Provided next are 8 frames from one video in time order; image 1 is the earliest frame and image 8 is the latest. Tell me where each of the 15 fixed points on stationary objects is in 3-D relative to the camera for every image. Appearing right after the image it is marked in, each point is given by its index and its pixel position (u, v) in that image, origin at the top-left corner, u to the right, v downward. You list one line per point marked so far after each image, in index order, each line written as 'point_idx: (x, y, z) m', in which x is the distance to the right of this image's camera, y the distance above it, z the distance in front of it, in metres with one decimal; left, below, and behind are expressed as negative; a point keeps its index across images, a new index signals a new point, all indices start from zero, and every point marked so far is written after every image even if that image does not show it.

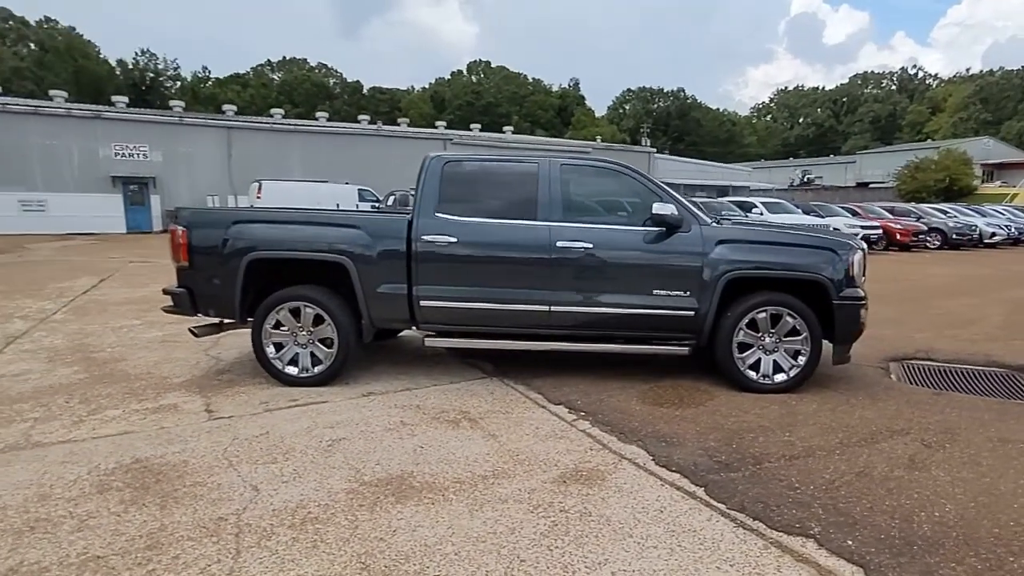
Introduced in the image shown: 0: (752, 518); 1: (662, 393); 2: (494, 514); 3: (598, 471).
0: (+1.1, -1.1, +2.9) m
1: (+1.2, -0.8, +4.8) m
2: (-0.1, -1.1, +3.1) m
3: (+0.5, -1.1, +3.5) m
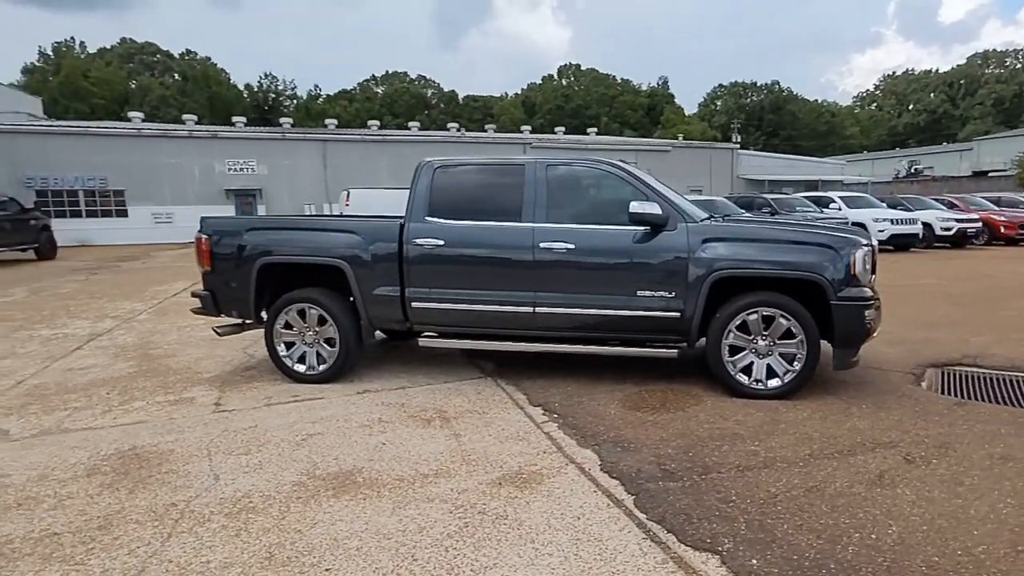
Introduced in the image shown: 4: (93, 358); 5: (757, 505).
0: (+0.7, -1.1, +2.7) m
1: (+1.0, -0.8, +4.6) m
2: (-0.5, -1.1, +3.1) m
3: (+0.1, -1.1, +3.4) m
4: (-5.2, -0.9, +7.5) m
5: (+1.2, -1.0, +2.9) m
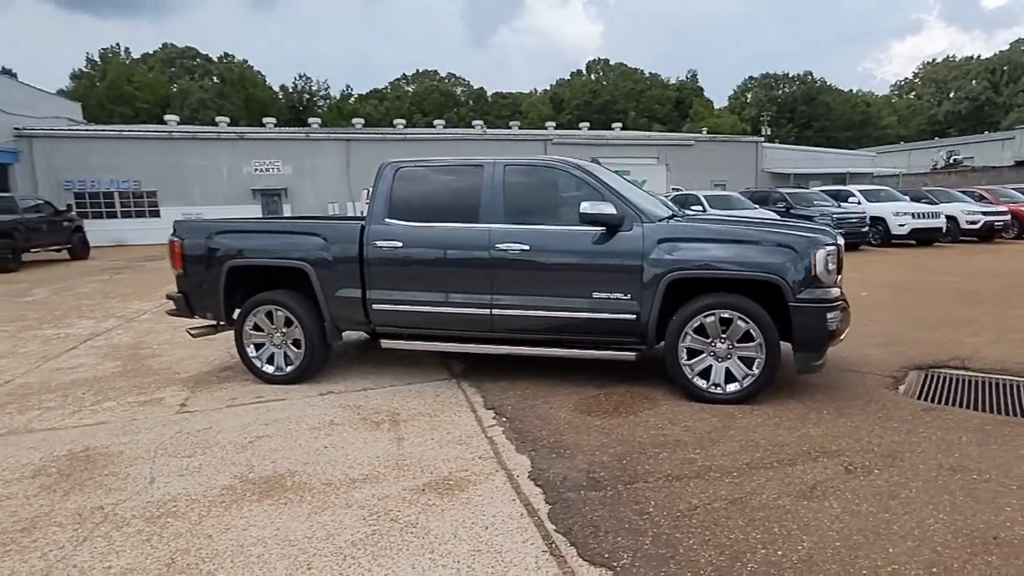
0: (+0.2, -1.1, +2.6) m
1: (+0.6, -0.8, +4.5) m
2: (-0.9, -1.2, +3.0) m
3: (-0.3, -1.1, +3.4) m
4: (-5.4, -0.9, +7.7) m
5: (+0.7, -1.1, +2.7) m
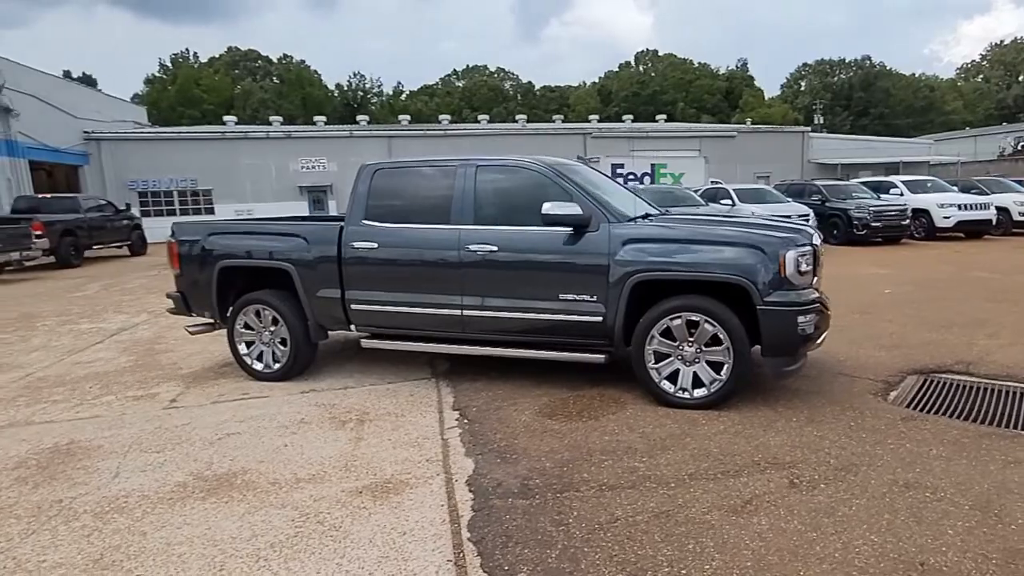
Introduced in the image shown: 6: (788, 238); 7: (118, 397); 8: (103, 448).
0: (-0.2, -1.1, +2.6) m
1: (+0.4, -0.8, +4.4) m
2: (-1.3, -1.2, +3.1) m
3: (-0.6, -1.1, +3.4) m
4: (-5.4, -0.9, +8.0) m
5: (+0.3, -1.1, +2.6) m
6: (+1.8, +0.3, +4.0) m
7: (-3.7, -1.0, +5.8) m
8: (-2.9, -1.2, +4.4) m
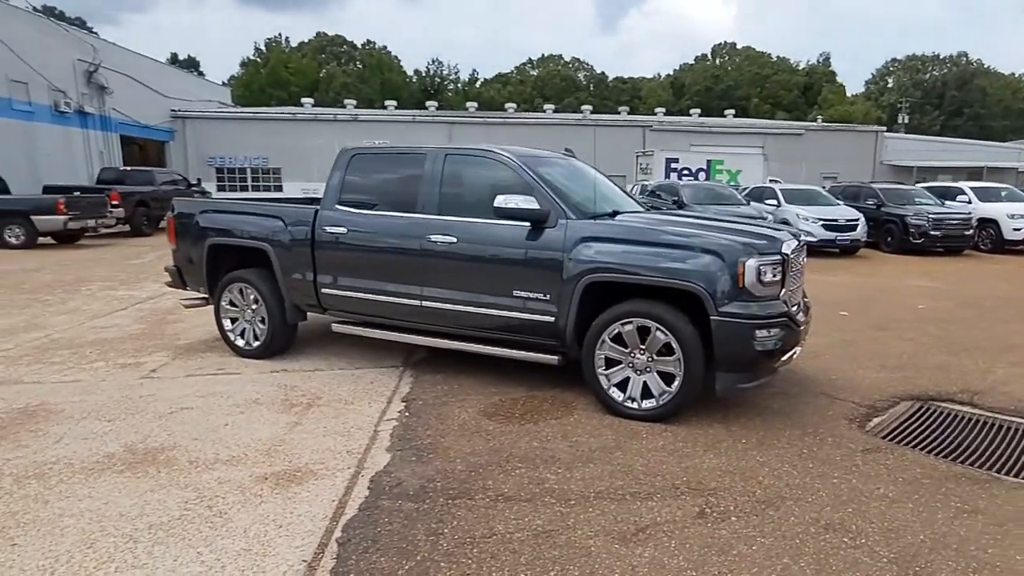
0: (-0.7, -1.1, +2.5) m
1: (0.0, -0.8, +4.2) m
2: (-1.8, -1.1, +3.1) m
3: (-1.1, -1.0, +3.3) m
4: (-5.4, -0.4, +8.4) m
5: (-0.2, -1.1, +2.5) m
6: (+1.4, +0.3, +3.6) m
7: (-4.0, -0.7, +6.0) m
8: (-3.3, -0.9, +4.5) m
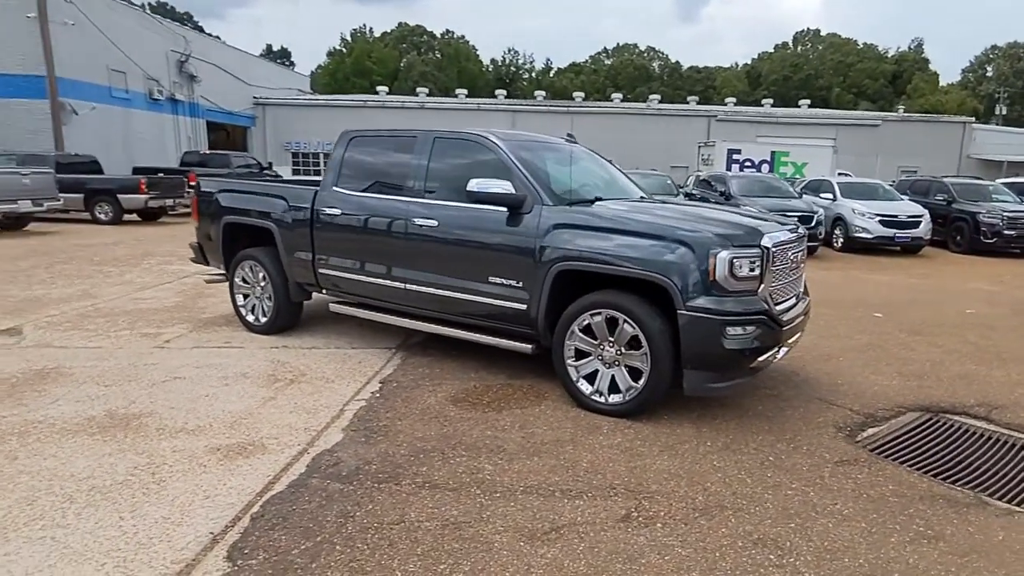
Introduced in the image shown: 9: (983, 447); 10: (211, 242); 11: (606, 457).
0: (-1.1, -1.0, +2.5) m
1: (-0.2, -0.7, +4.1) m
2: (-2.1, -0.9, +3.2) m
3: (-1.4, -0.9, +3.3) m
4: (-5.1, -0.1, +8.8) m
5: (-0.6, -1.0, +2.4) m
6: (+1.2, +0.3, +3.4) m
7: (-4.0, -0.5, +6.3) m
8: (-3.5, -0.7, +4.8) m
9: (+2.7, -0.9, +3.5) m
10: (-3.1, +0.5, +6.3) m
11: (+0.5, -0.9, +3.1) m
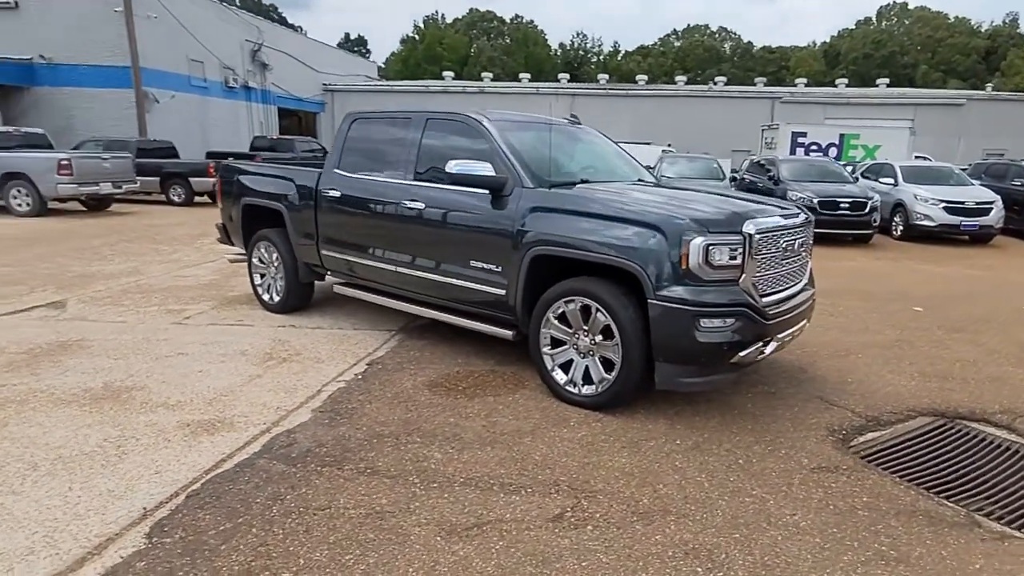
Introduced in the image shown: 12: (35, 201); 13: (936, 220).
0: (-1.4, -0.9, +2.5) m
1: (-0.3, -0.6, +4.0) m
2: (-2.3, -0.8, +3.3) m
3: (-1.6, -0.8, +3.4) m
4: (-4.7, +0.2, +9.2) m
5: (-0.9, -0.9, +2.4) m
6: (+1.0, +0.4, +3.1) m
7: (-3.8, -0.2, +6.6) m
8: (-3.5, -0.5, +5.0) m
9: (+2.5, -0.9, +3.1) m
10: (-3.0, +0.7, +6.5) m
11: (+0.3, -0.8, +3.0) m
12: (-10.7, +2.0, +13.8) m
13: (+7.2, +1.2, +10.3) m
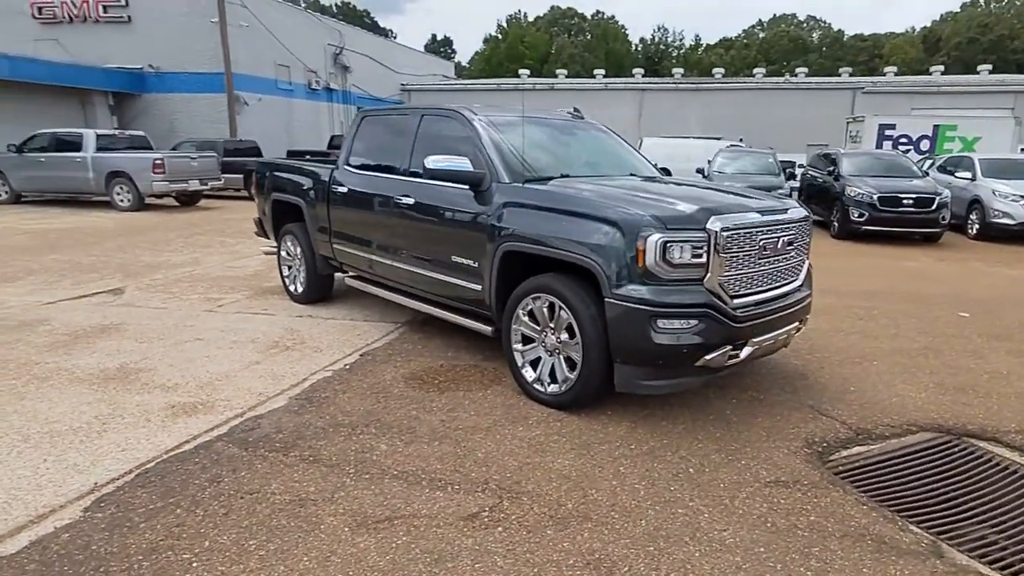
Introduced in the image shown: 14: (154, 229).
0: (-1.7, -0.8, +2.6) m
1: (-0.4, -0.6, +4.0) m
2: (-2.5, -0.7, +3.6) m
3: (-1.8, -0.7, +3.5) m
4: (-4.2, +0.4, +9.7) m
5: (-1.2, -0.9, +2.5) m
6: (+0.8, +0.4, +3.0) m
7: (-3.6, -0.1, +7.0) m
8: (-3.5, -0.4, +5.4) m
9: (+2.3, -0.9, +2.8) m
10: (-2.8, +0.8, +6.8) m
11: (0.0, -0.8, +2.9) m
12: (-9.5, +2.3, +15.0) m
13: (+7.8, +1.1, +9.4) m
14: (-8.2, +1.3, +13.8) m
